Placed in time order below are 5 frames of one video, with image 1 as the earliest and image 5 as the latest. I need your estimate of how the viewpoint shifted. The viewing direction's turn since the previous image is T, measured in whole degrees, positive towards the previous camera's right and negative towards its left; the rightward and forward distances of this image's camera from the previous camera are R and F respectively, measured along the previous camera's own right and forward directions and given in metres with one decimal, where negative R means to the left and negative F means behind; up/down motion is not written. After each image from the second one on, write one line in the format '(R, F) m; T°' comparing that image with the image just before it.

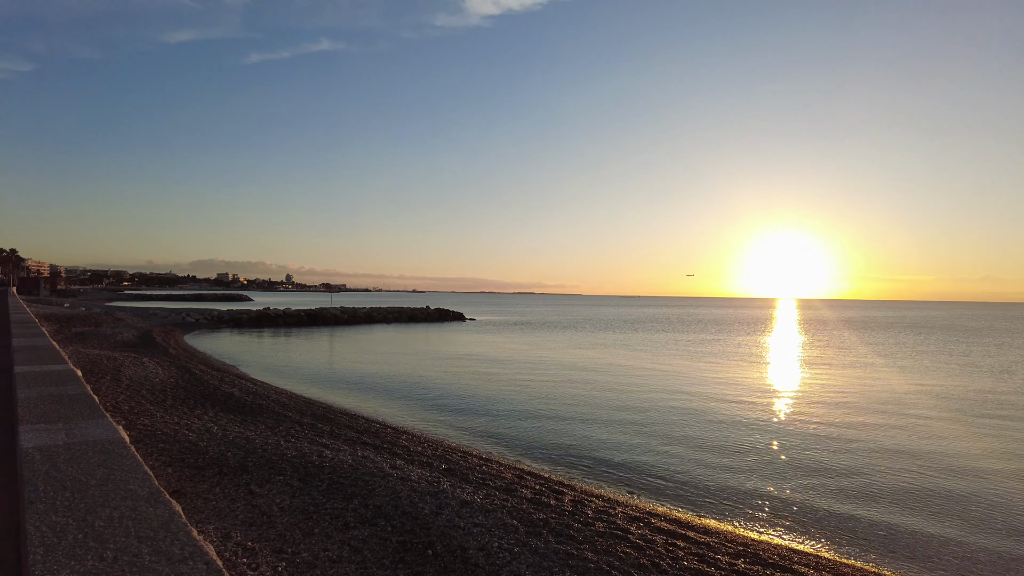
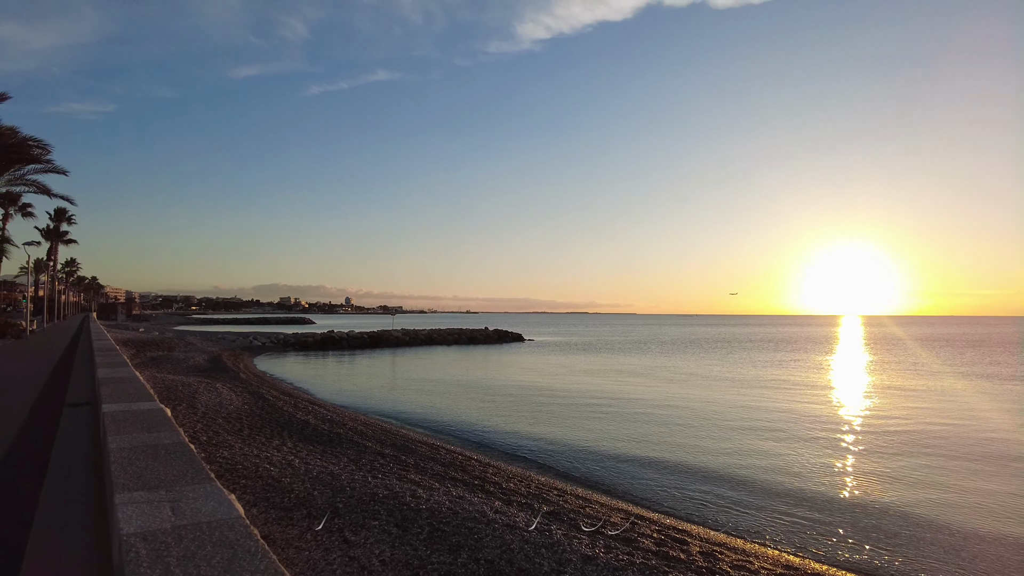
(-0.9, +0.9) m; -5°
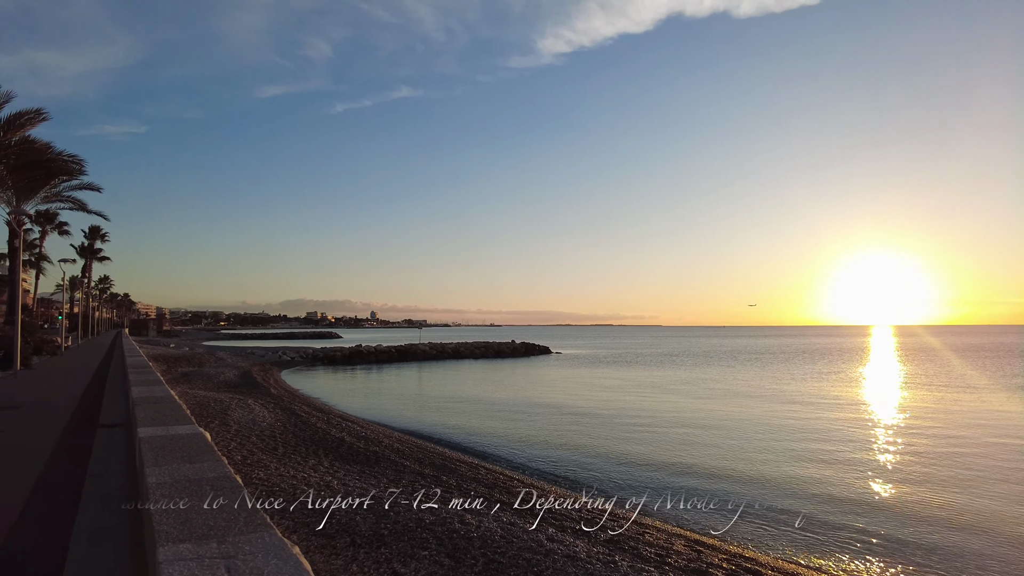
(-0.4, +0.5) m; -2°
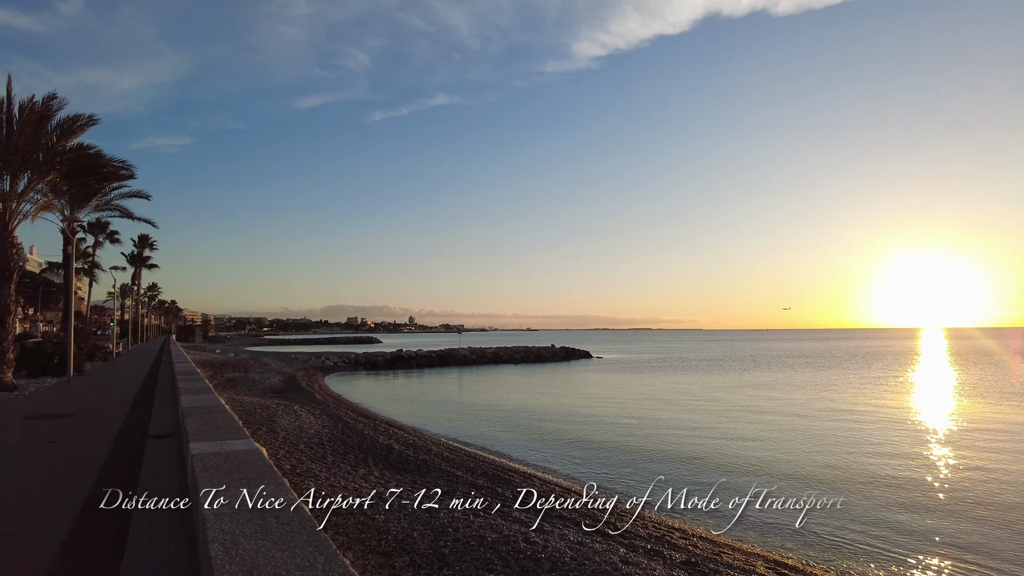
(-0.4, +0.6) m; -3°
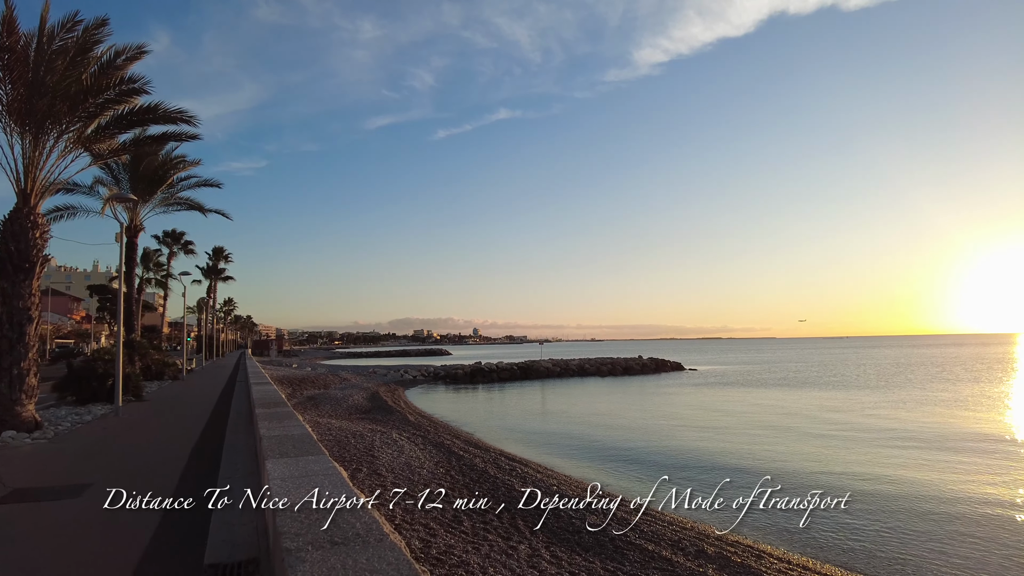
(-2.1, +3.5) m; -6°
